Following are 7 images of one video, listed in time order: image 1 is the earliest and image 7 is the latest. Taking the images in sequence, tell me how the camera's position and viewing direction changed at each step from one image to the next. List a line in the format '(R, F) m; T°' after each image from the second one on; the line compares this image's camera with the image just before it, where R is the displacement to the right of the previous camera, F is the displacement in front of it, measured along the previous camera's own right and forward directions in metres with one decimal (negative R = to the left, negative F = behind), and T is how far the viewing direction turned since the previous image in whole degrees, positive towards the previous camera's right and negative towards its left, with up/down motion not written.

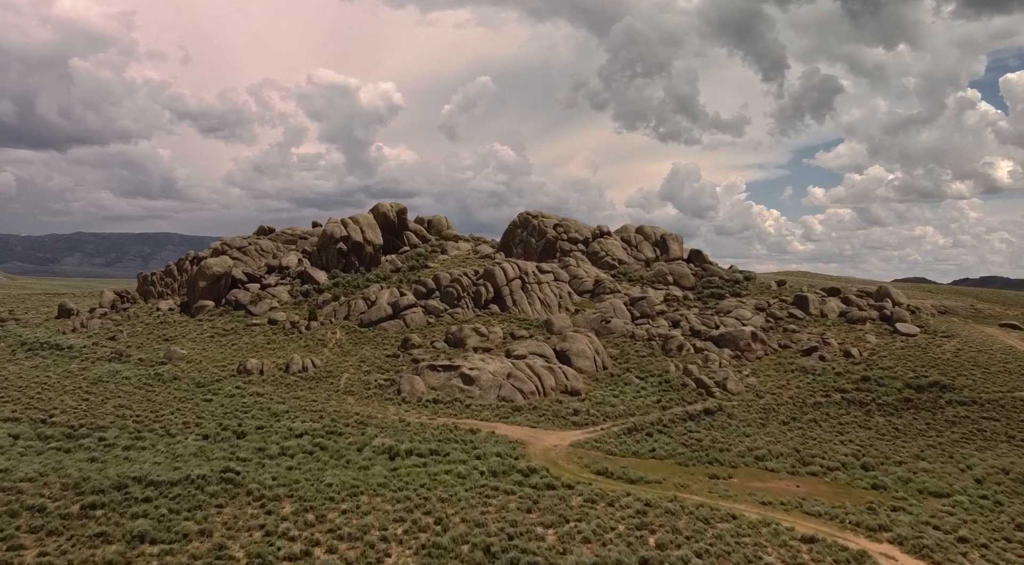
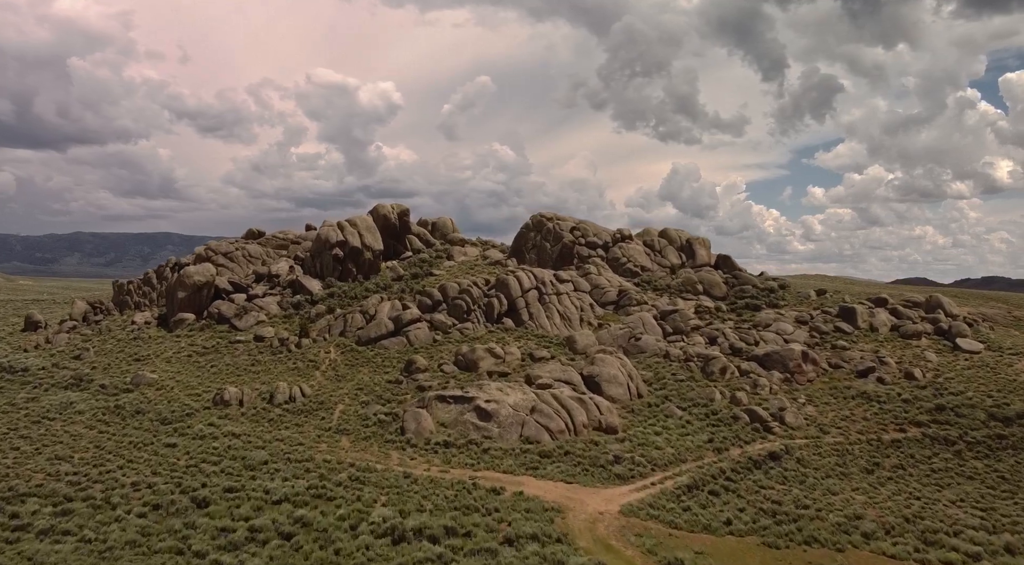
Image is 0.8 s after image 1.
(-1.7, +9.6) m; 0°
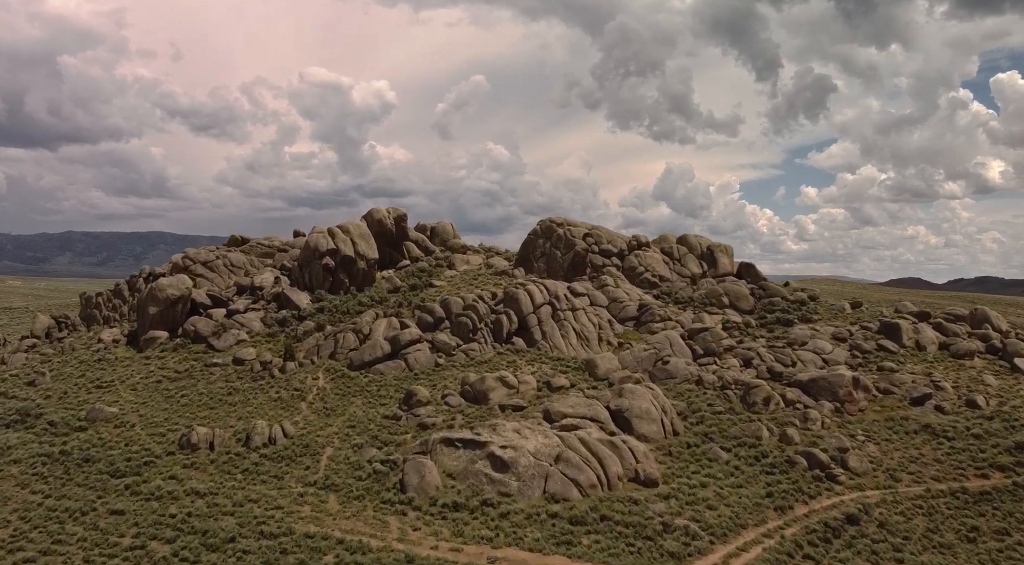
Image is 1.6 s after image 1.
(-1.5, +8.4) m; 0°
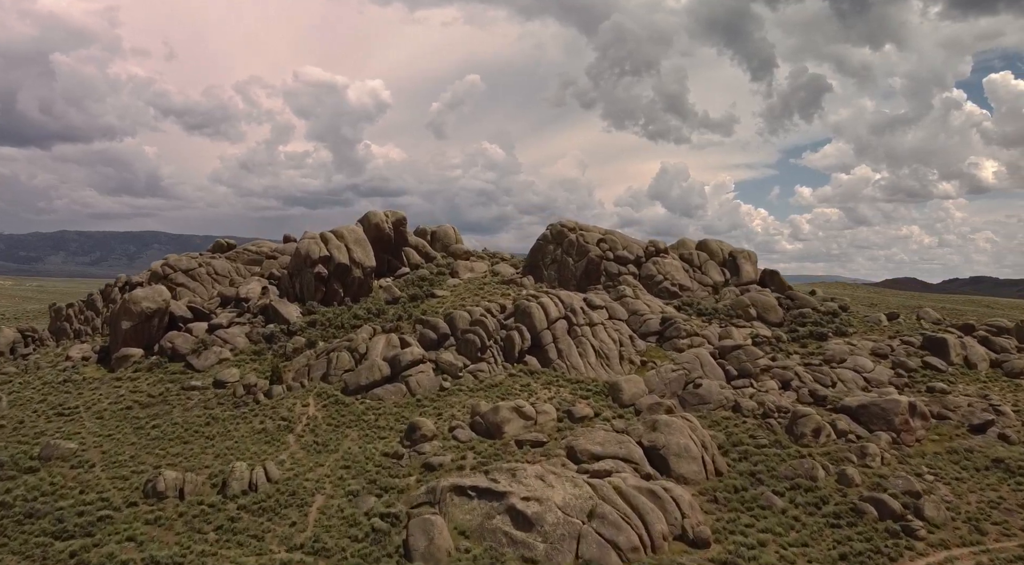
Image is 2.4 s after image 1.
(-1.4, +7.0) m; 0°
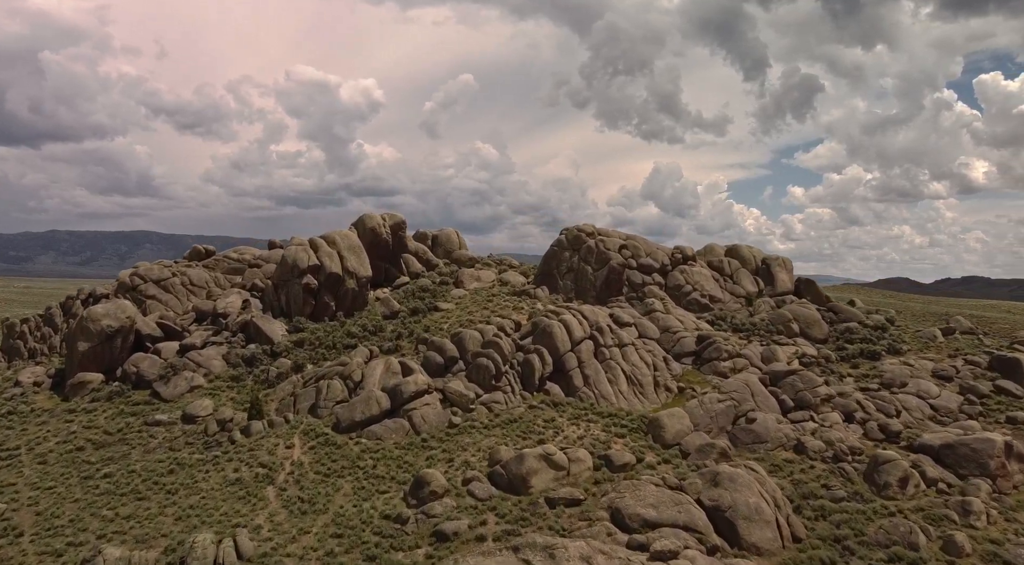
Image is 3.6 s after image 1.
(-1.8, +8.8) m; +1°
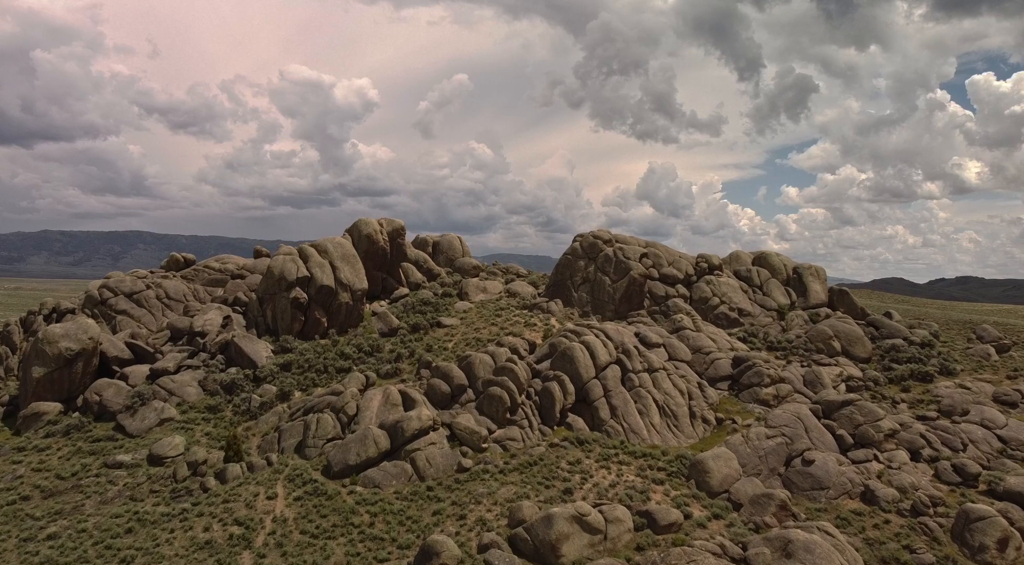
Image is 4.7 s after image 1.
(-1.4, +7.0) m; 0°
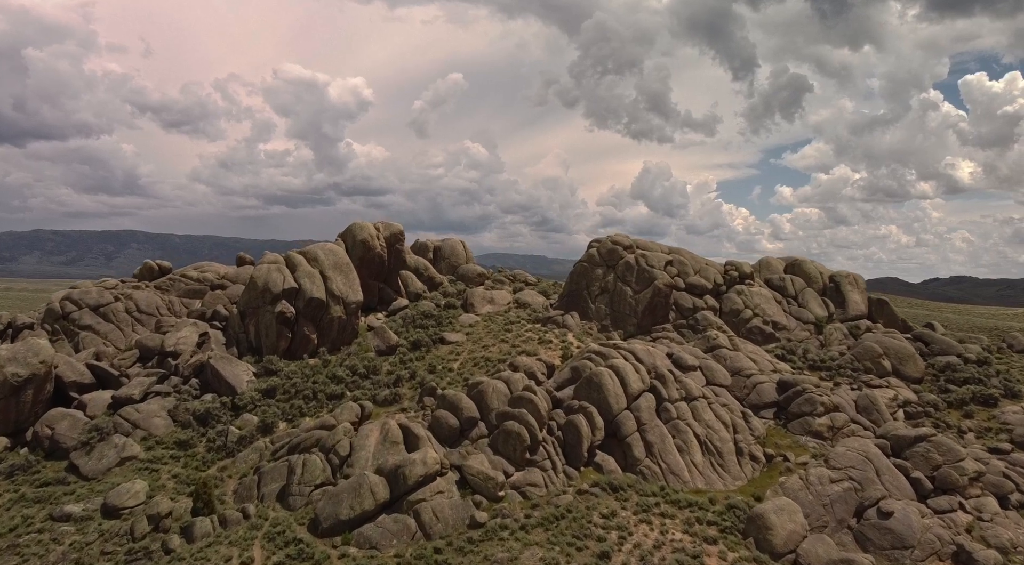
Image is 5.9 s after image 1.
(-1.3, +6.9) m; 0°
